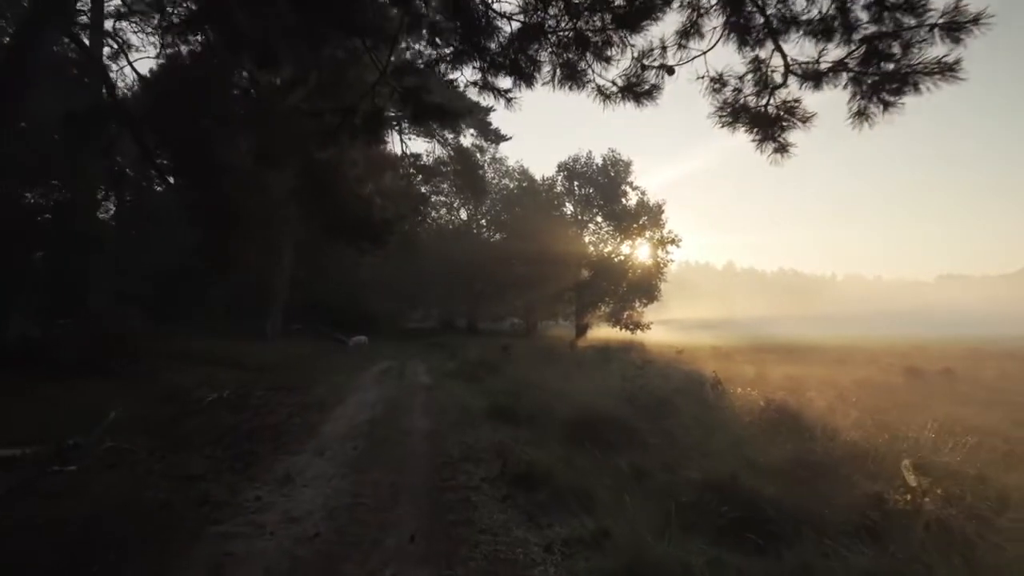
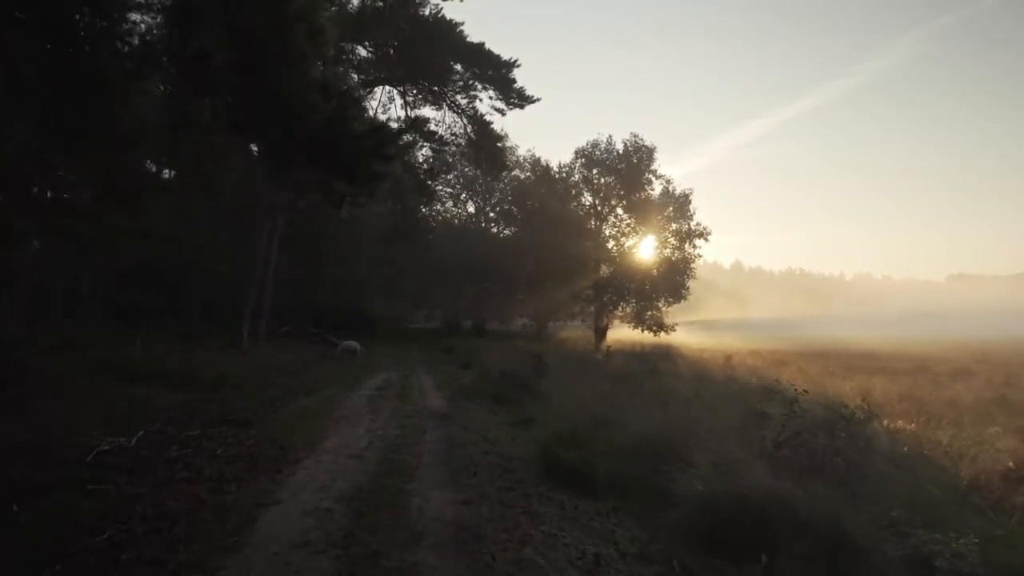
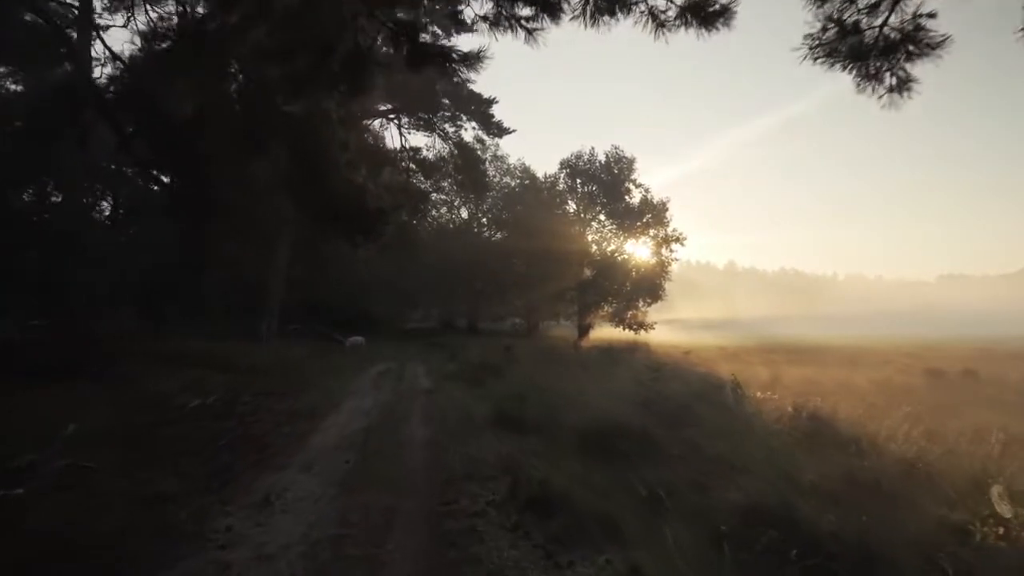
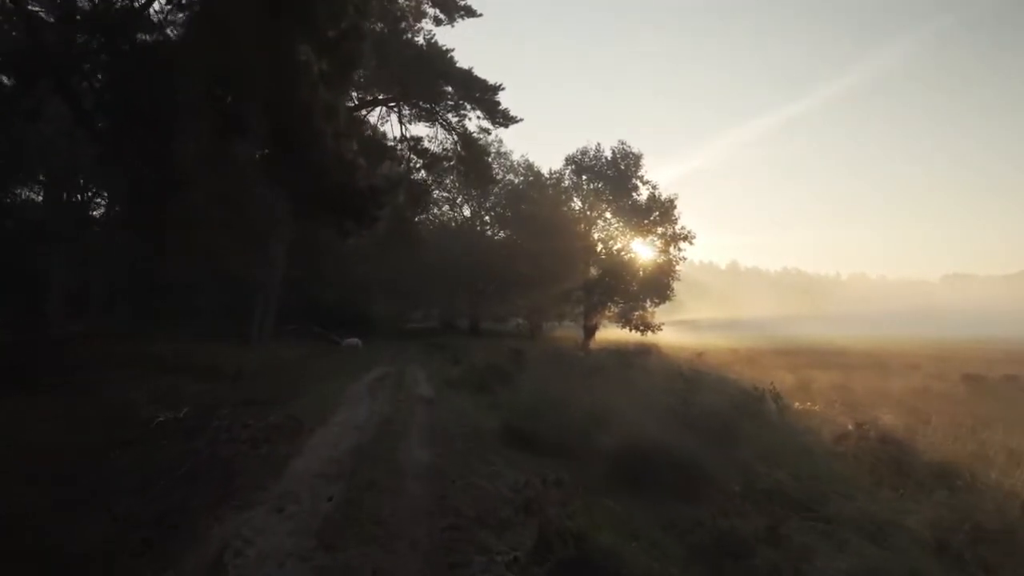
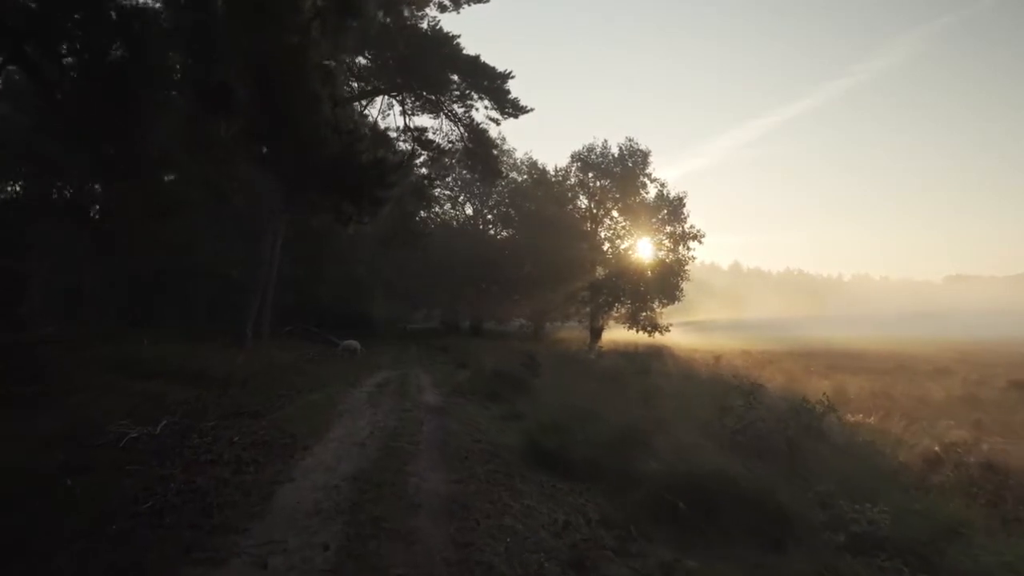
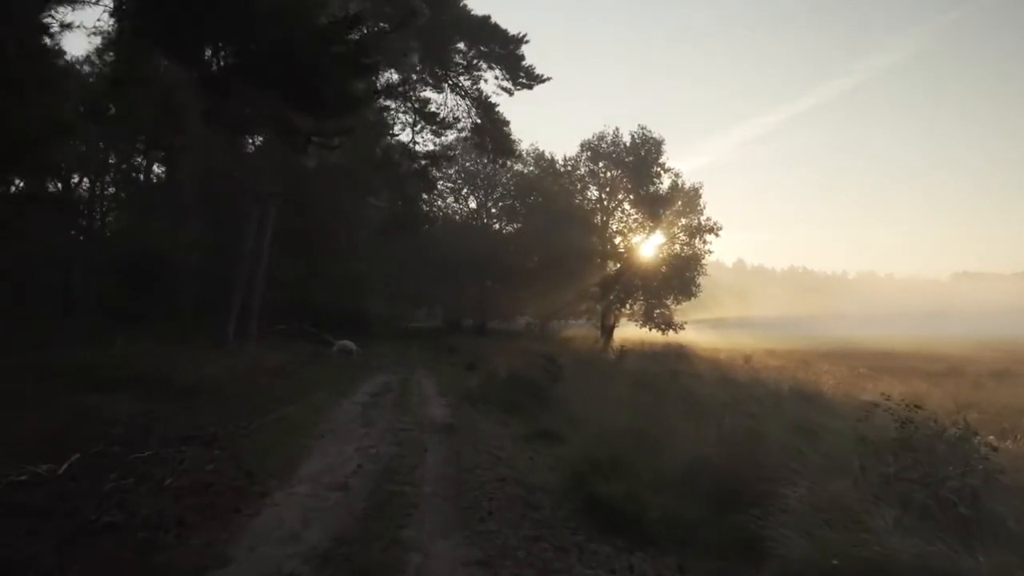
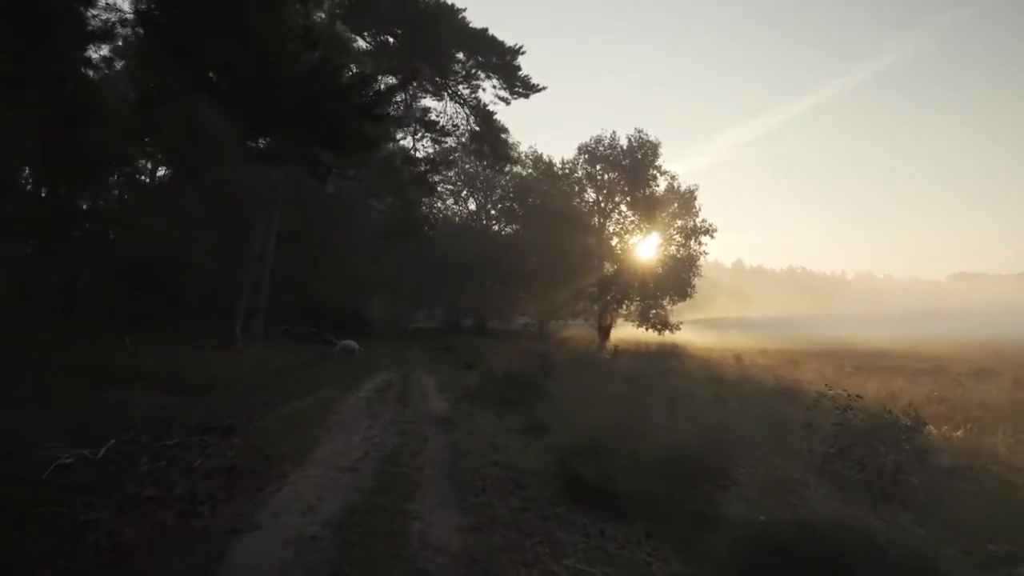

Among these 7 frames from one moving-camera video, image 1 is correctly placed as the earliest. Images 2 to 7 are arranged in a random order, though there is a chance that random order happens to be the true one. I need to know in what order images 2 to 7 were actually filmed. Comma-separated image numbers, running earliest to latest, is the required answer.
3, 4, 5, 2, 7, 6
